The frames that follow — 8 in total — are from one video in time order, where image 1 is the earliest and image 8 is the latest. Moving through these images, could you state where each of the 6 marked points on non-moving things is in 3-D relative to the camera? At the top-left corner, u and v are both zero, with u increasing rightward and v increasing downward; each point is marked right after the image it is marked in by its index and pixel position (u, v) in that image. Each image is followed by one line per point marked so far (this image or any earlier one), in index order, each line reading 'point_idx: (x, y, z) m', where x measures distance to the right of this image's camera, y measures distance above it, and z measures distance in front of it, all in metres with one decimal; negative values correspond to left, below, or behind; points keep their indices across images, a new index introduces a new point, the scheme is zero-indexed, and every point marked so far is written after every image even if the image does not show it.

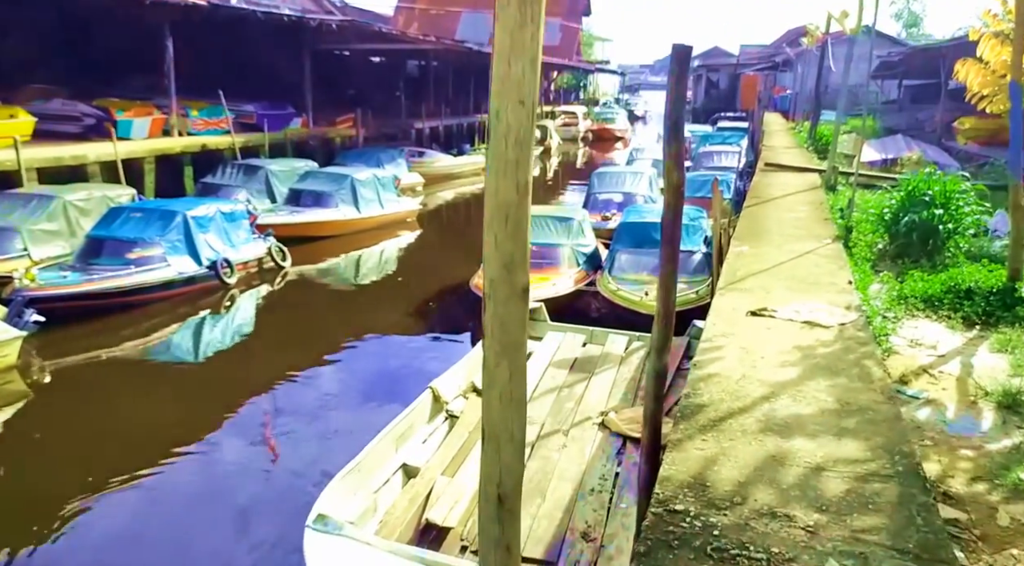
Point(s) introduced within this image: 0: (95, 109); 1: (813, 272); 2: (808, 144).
0: (-8.2, +3.4, +14.6) m
1: (+2.5, +0.1, +6.2) m
2: (+7.0, +3.4, +17.7) m
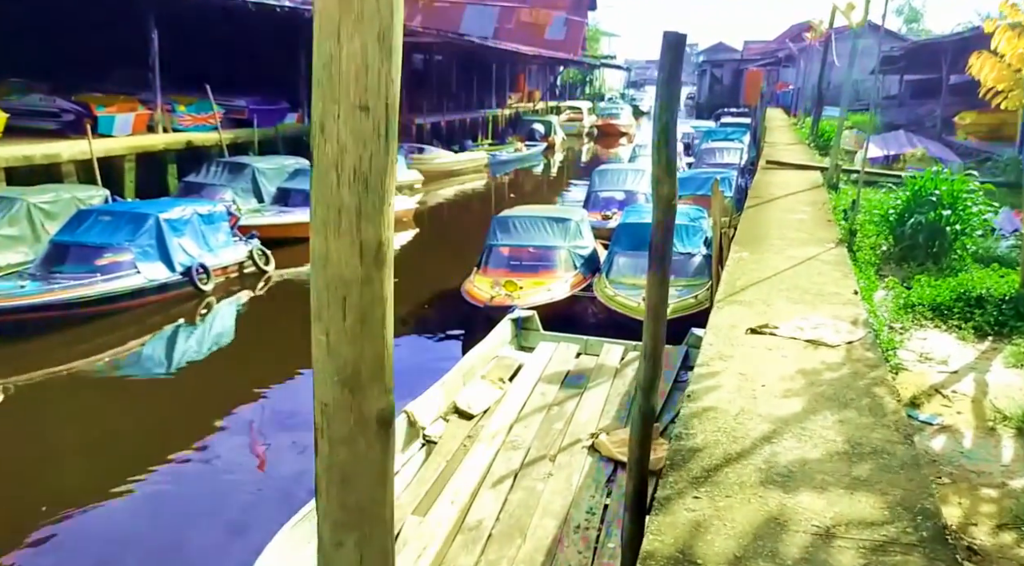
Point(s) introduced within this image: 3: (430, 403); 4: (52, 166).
0: (-8.3, +3.4, +14.2) m
1: (+2.3, 0.0, +5.8) m
2: (+6.9, +3.3, +17.3) m
3: (-0.7, -1.0, +5.9) m
4: (-7.4, +1.9, +12.0) m
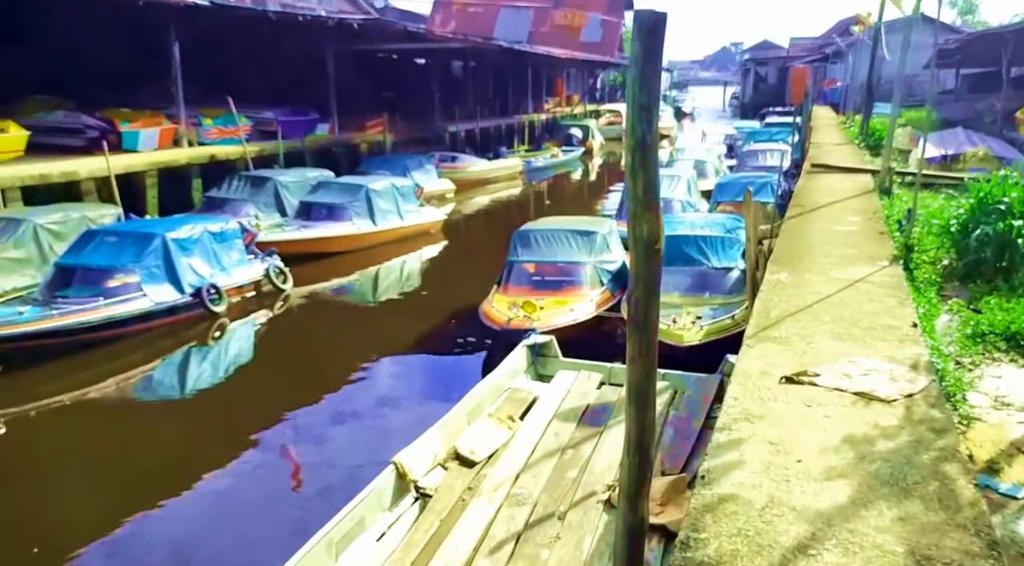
0: (-7.8, +3.0, +14.0) m
1: (+2.4, -0.2, +5.0) m
2: (+7.6, +3.1, +16.2) m
3: (-0.6, -1.2, +5.3) m
4: (-7.0, +1.5, +11.8) m
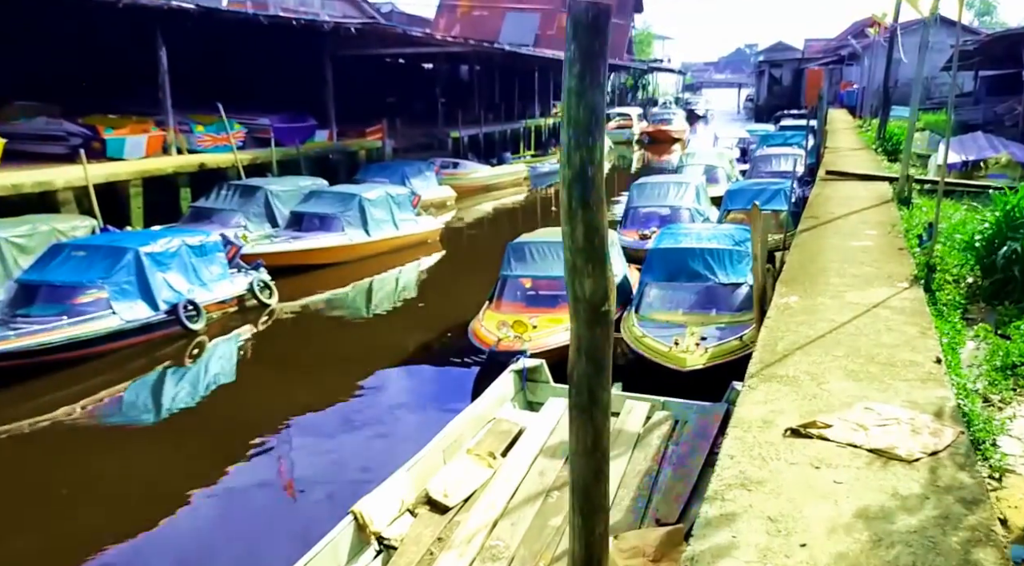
0: (-7.8, +2.8, +13.7) m
1: (+2.2, -0.4, +4.4) m
2: (+7.6, +2.9, +15.6) m
3: (-0.8, -1.4, +4.8) m
4: (-7.1, +1.3, +11.4) m
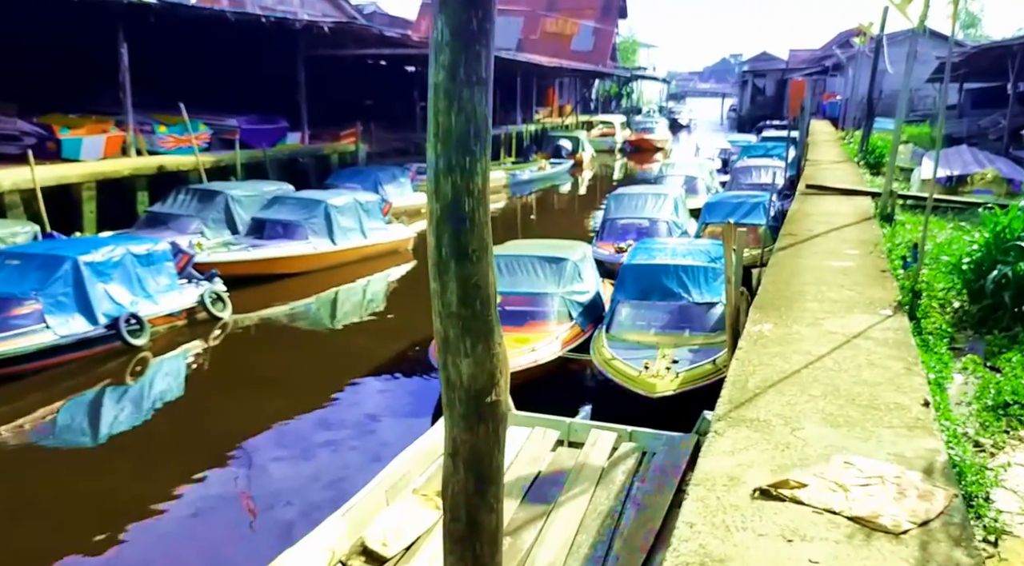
0: (-8.2, +2.7, +13.1) m
1: (+1.9, -0.5, +4.0) m
2: (+7.1, +2.6, +15.3) m
3: (-1.1, -1.5, +4.3) m
4: (-7.5, +1.2, +10.8) m
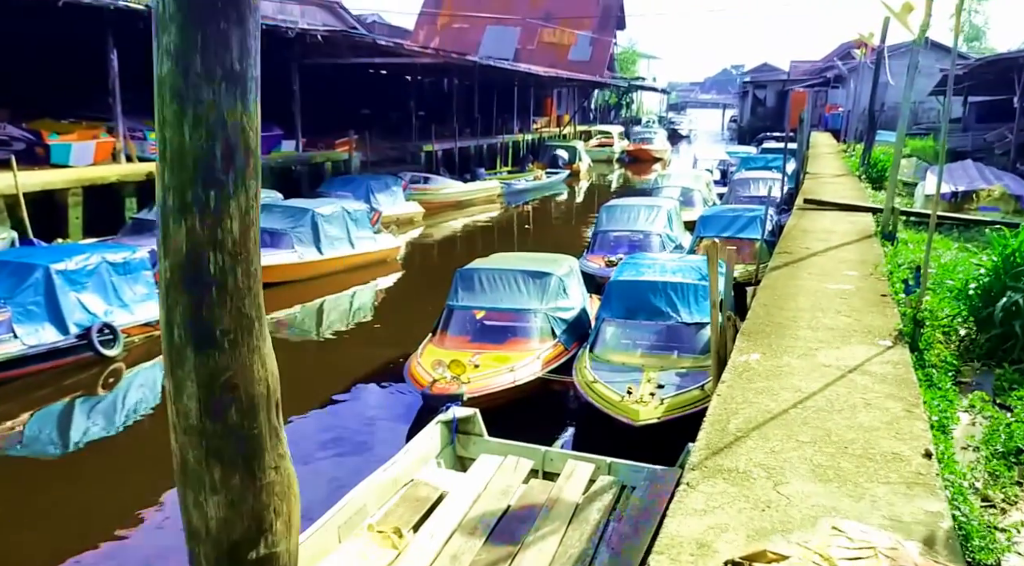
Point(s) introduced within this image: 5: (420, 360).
0: (-8.4, +2.6, +12.7) m
1: (+1.7, -0.7, +3.6) m
2: (+7.0, +2.3, +14.9) m
3: (-1.3, -1.6, +3.9) m
4: (-7.7, +1.2, +10.5) m
5: (-1.0, -0.8, +7.8) m
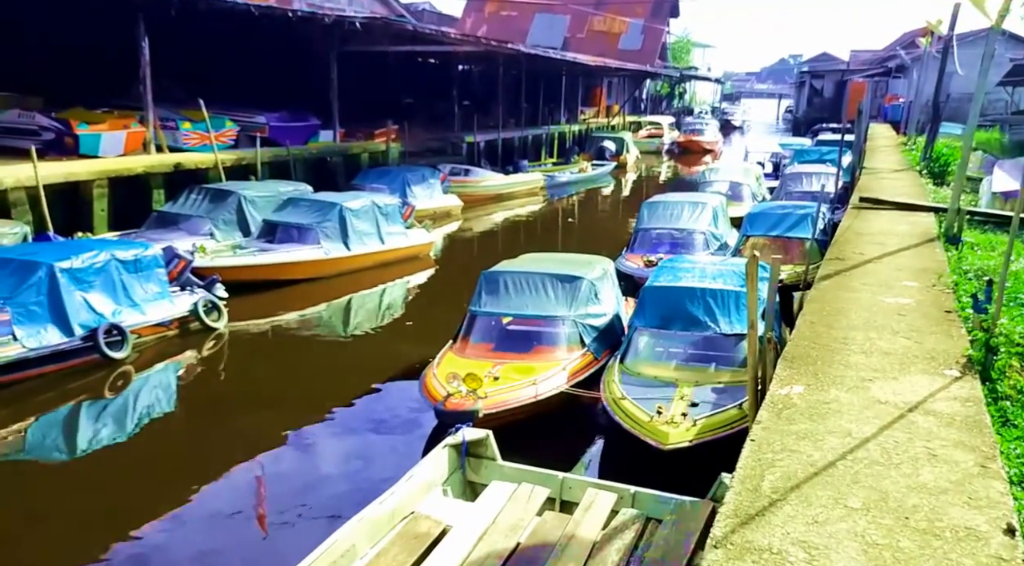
0: (-7.8, +2.7, +12.7) m
1: (+1.6, -0.8, +3.0) m
2: (+7.7, +2.2, +13.9) m
3: (-1.4, -1.7, +3.5) m
4: (-7.2, +1.2, +10.4) m
5: (-0.7, -0.8, +7.3) m
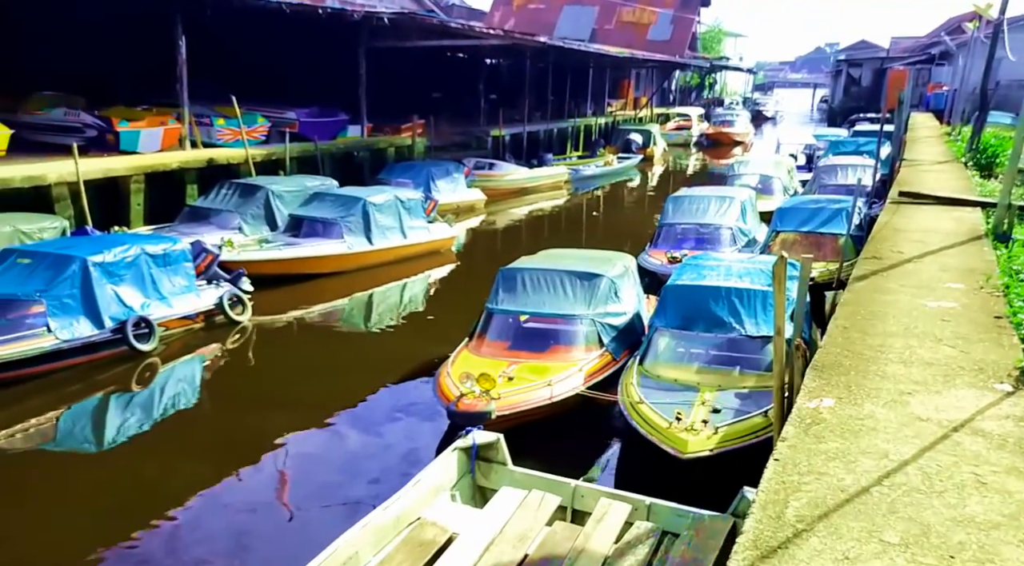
0: (-7.4, +2.8, +12.6) m
1: (+1.6, -0.8, +2.6) m
2: (+8.1, +2.2, +13.3) m
3: (-1.4, -1.7, +3.3) m
4: (-7.0, +1.3, +10.3) m
5: (-0.6, -0.8, +7.1) m
